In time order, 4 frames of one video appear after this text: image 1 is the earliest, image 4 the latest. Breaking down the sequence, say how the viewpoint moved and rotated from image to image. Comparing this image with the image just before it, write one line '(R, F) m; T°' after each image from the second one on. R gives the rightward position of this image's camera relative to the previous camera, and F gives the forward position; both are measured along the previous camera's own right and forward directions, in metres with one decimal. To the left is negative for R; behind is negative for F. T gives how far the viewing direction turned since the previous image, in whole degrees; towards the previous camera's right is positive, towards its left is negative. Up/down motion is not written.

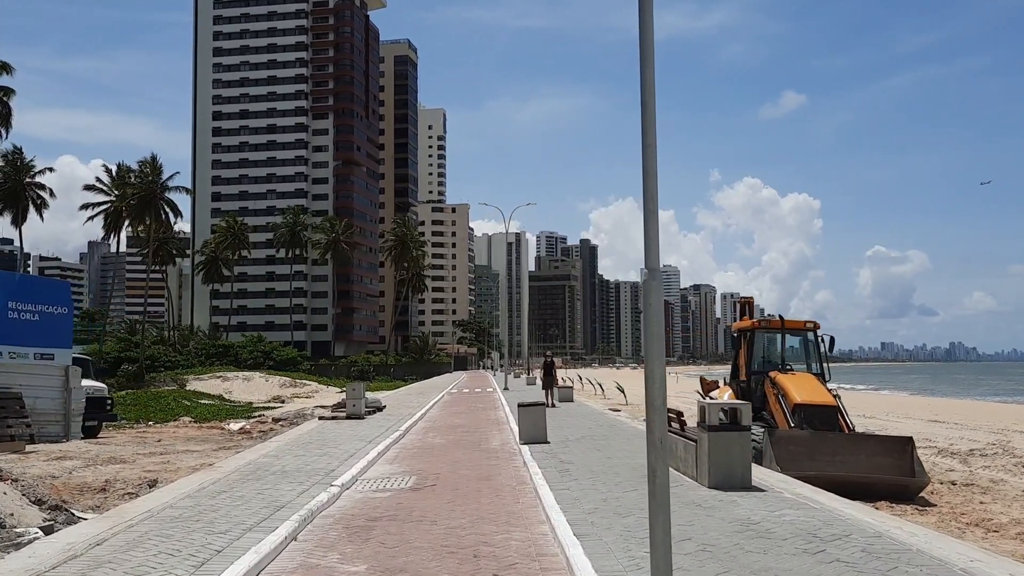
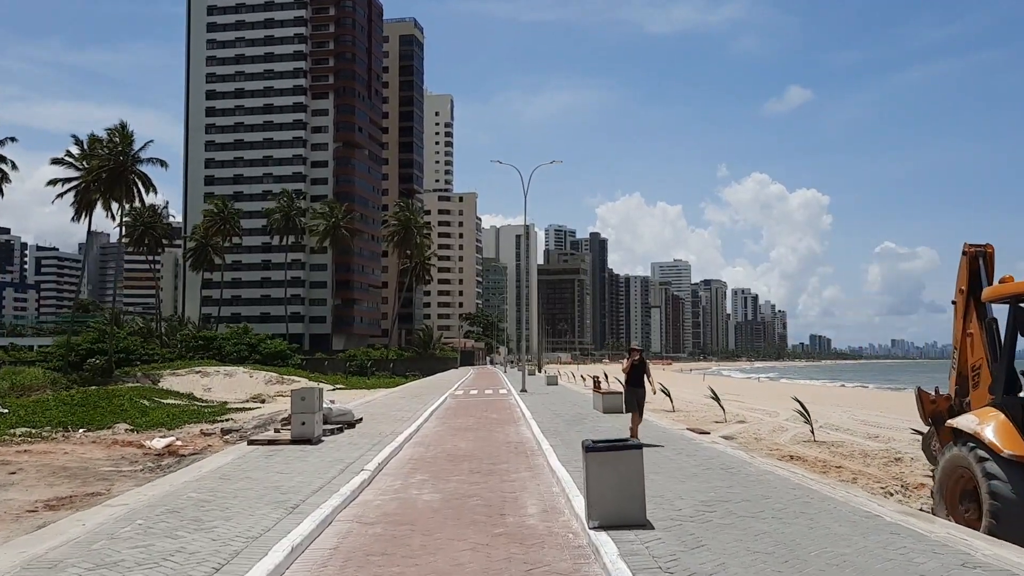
(-0.4, +6.6) m; 0°
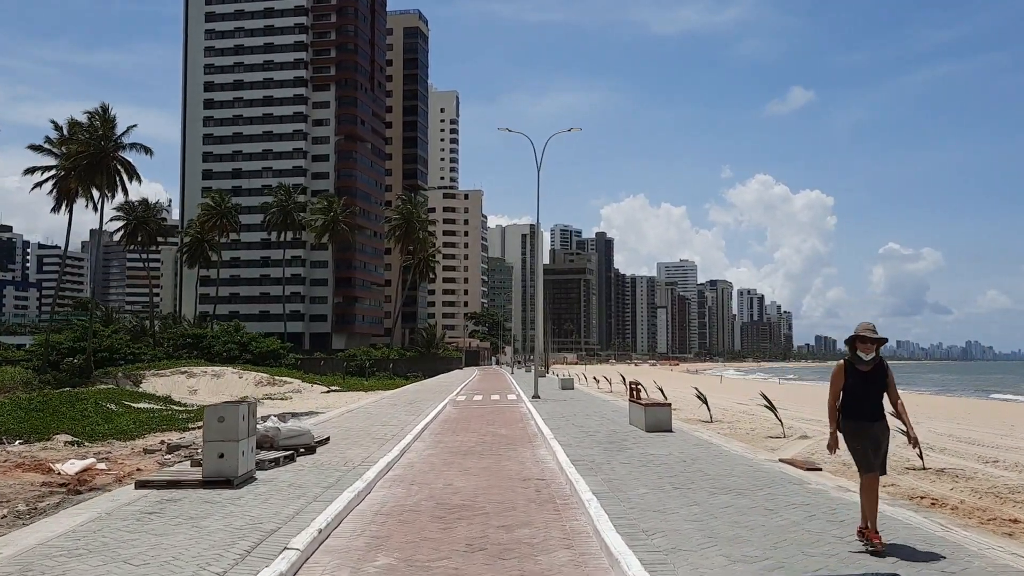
(-0.2, +4.0) m; 0°
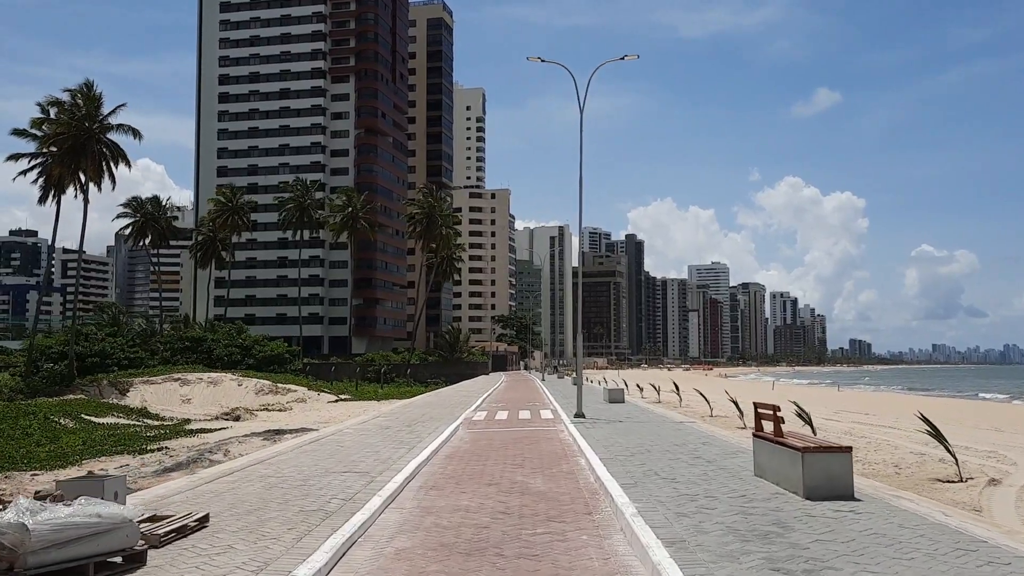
(-0.2, +6.0) m; -2°
